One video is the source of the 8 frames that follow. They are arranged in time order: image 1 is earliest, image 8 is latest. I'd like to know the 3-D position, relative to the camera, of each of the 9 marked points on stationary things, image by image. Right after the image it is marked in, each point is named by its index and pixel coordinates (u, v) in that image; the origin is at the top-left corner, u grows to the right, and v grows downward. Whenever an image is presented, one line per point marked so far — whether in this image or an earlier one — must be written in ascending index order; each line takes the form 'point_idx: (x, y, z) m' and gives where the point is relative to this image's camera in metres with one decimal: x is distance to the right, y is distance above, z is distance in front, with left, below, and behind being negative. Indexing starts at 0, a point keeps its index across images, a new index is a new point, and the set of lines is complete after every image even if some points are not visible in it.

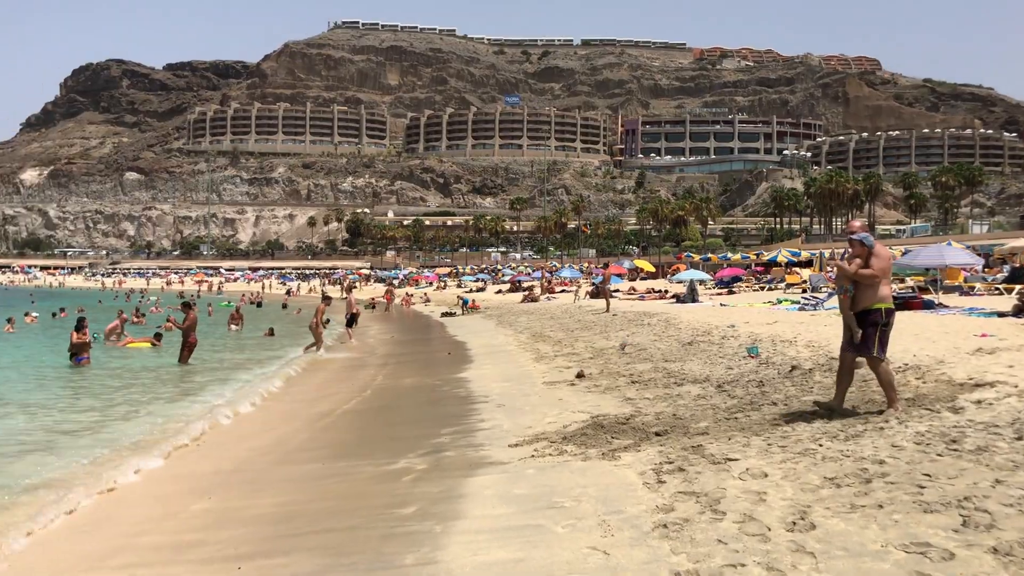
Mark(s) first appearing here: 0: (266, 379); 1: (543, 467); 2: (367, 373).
0: (-5.0, -1.9, +17.6) m
1: (+0.3, -1.5, +7.6) m
2: (-3.1, -1.8, +18.2) m
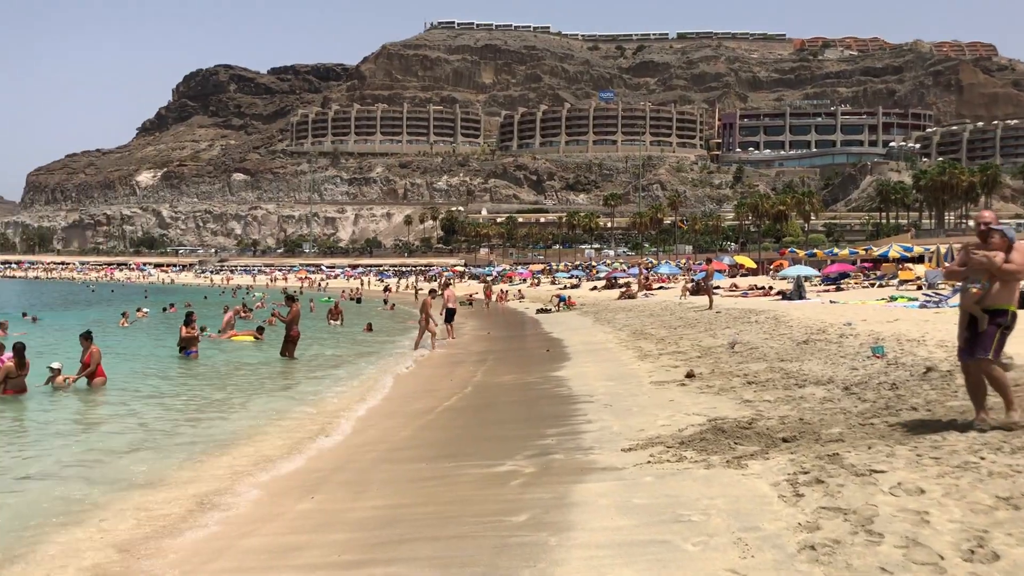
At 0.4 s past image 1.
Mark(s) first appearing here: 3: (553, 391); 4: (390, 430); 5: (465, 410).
0: (-2.9, -1.8, +17.5) m
1: (+1.2, -1.5, +7.0) m
2: (-1.0, -1.7, +18.0) m
3: (+0.7, -1.6, +13.6) m
4: (-1.5, -1.7, +10.6) m
5: (-0.6, -1.7, +12.0) m
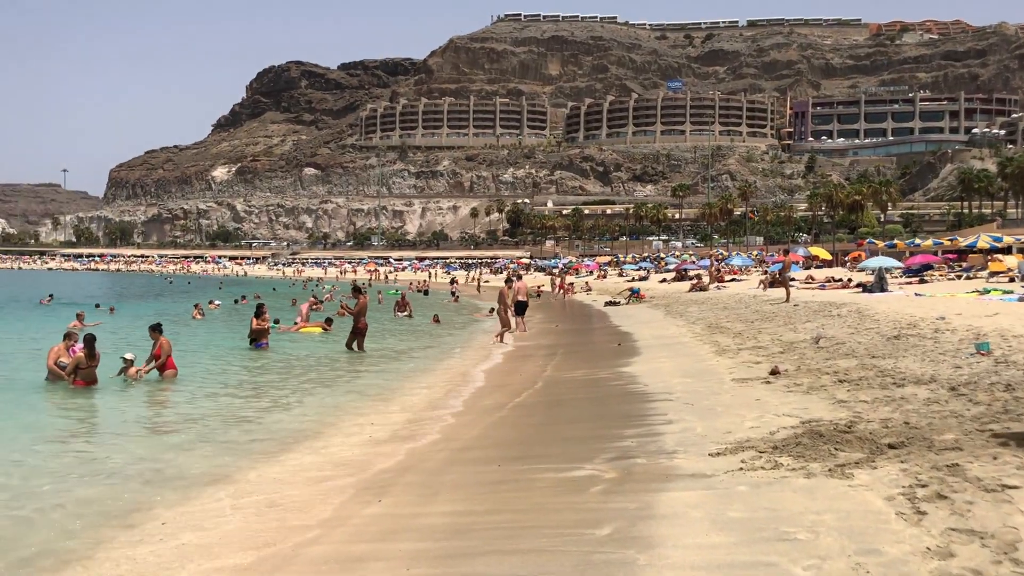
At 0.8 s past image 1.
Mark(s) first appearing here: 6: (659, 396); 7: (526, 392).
0: (-1.5, -1.6, +17.2) m
1: (+1.8, -1.4, +6.4) m
2: (+0.4, -1.6, +17.5) m
3: (+1.8, -1.5, +13.1) m
4: (-0.6, -1.6, +10.2) m
5: (+0.3, -1.6, +11.5) m
6: (+2.0, -1.5, +11.8) m
7: (+0.2, -1.6, +13.3) m
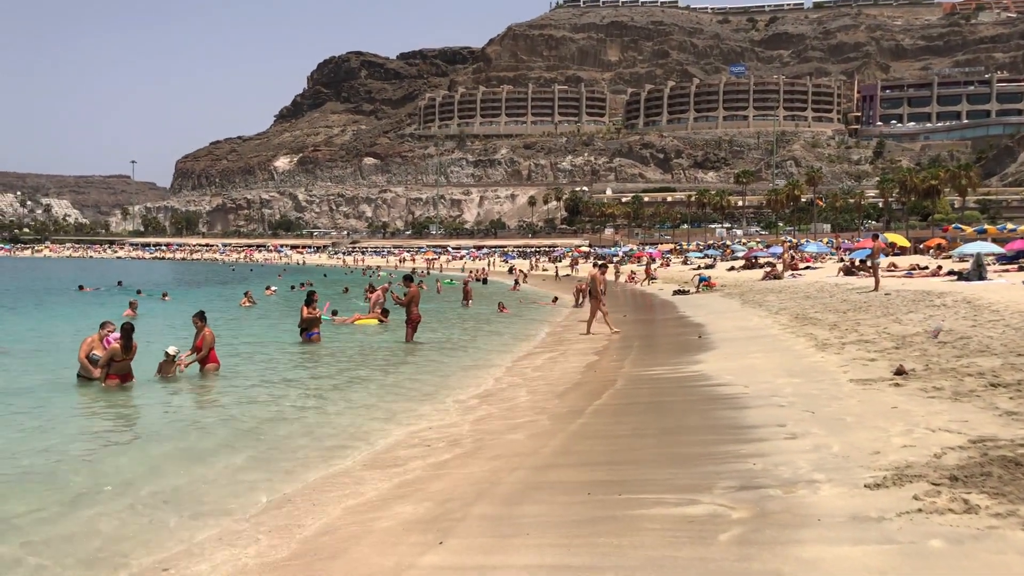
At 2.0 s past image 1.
0: (-0.3, -1.4, +15.6) m
1: (+2.4, -1.3, +4.6) m
2: (+1.7, -1.3, +15.8) m
3: (+2.8, -1.3, +11.3) m
4: (+0.2, -1.5, +8.6) m
5: (+1.2, -1.4, +9.9) m
6: (+2.9, -1.3, +10.0) m
7: (+1.2, -1.4, +11.6) m
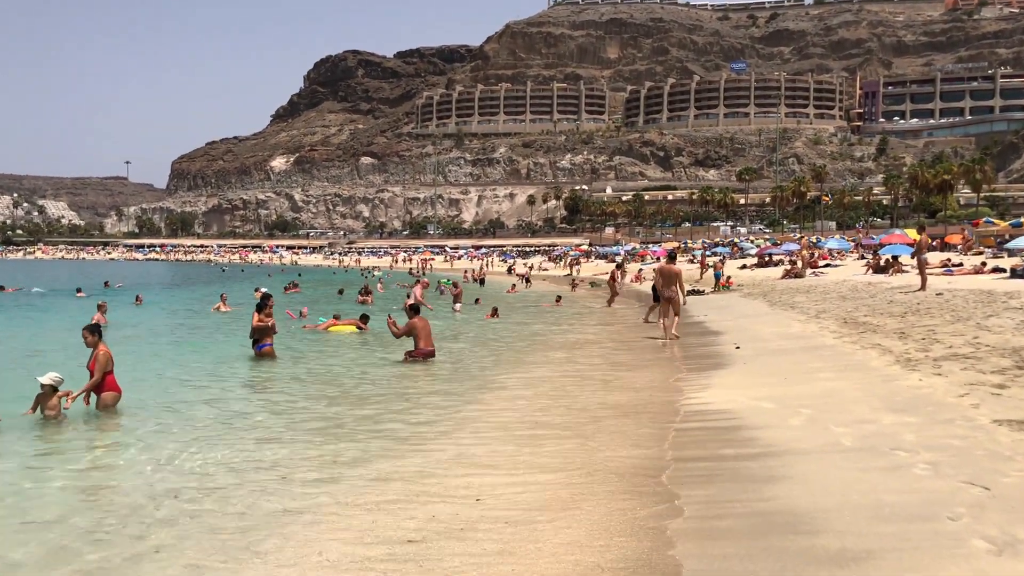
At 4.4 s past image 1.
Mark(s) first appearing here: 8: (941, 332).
0: (-0.3, -1.4, +12.3) m
1: (+2.3, -1.3, +1.3) m
2: (+1.7, -1.3, +12.5) m
3: (+2.8, -1.3, +8.0) m
4: (+0.2, -1.5, +5.3) m
5: (+1.2, -1.4, +6.6) m
6: (+2.9, -1.3, +6.7) m
7: (+1.2, -1.4, +8.3) m
8: (+7.2, -0.7, +14.7) m
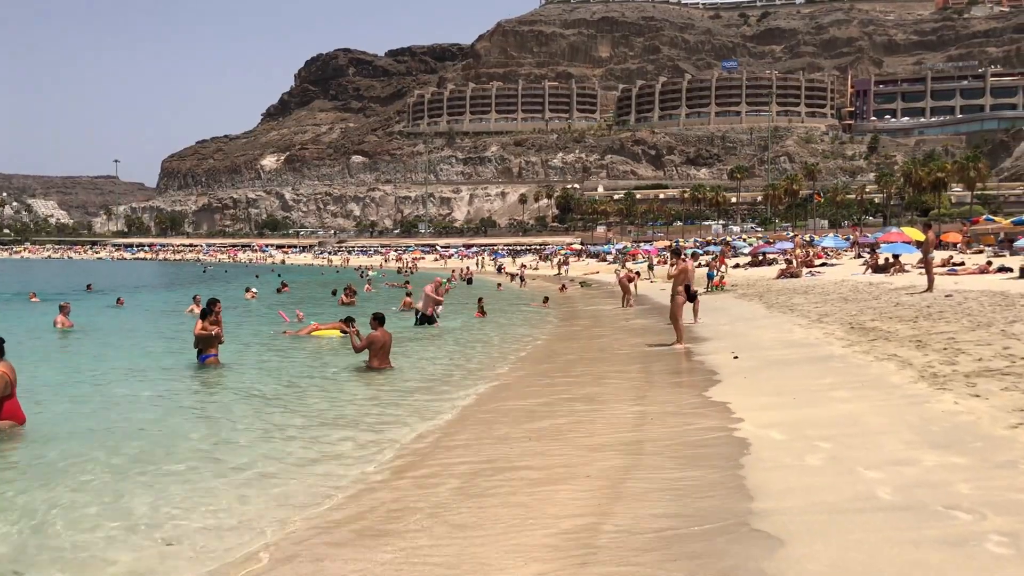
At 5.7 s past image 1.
0: (-0.7, -1.5, +10.8) m
1: (+2.0, -1.4, -0.2) m
2: (+1.3, -1.4, +10.9) m
3: (+2.4, -1.4, +6.4) m
4: (-0.2, -1.6, +3.7) m
5: (+0.8, -1.5, +5.0) m
6: (+2.5, -1.4, +5.2) m
7: (+0.8, -1.5, +6.8) m
8: (+6.7, -0.8, +13.1) m
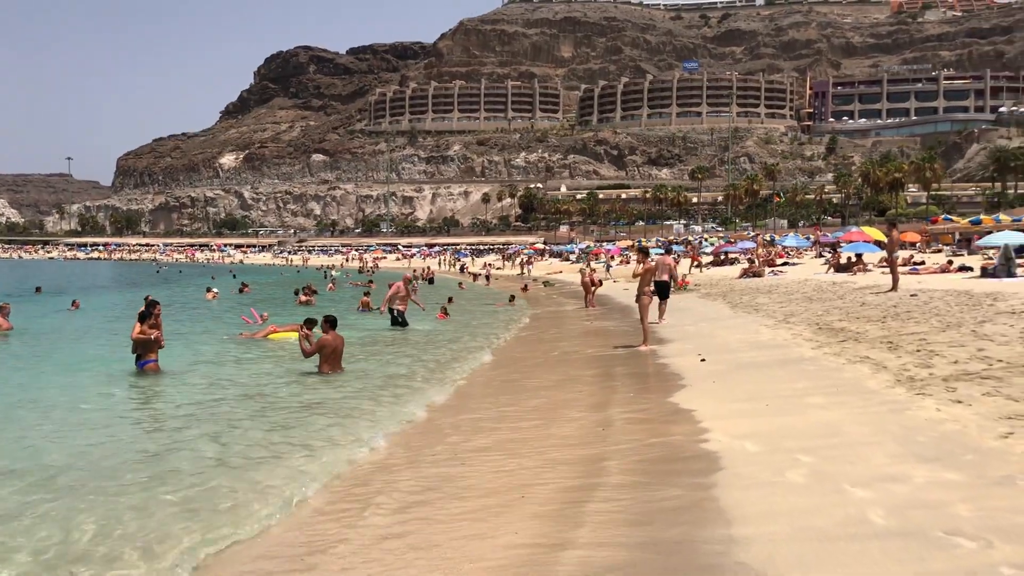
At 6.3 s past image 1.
0: (-1.2, -1.5, +10.1) m
1: (+2.0, -1.4, -0.8) m
2: (+0.8, -1.4, +10.4) m
3: (+2.1, -1.4, +5.9) m
4: (-0.3, -1.6, +3.1) m
5: (+0.6, -1.5, +4.4) m
6: (+2.3, -1.4, +4.7) m
7: (+0.5, -1.5, +6.2) m
8: (+6.2, -0.8, +12.8) m
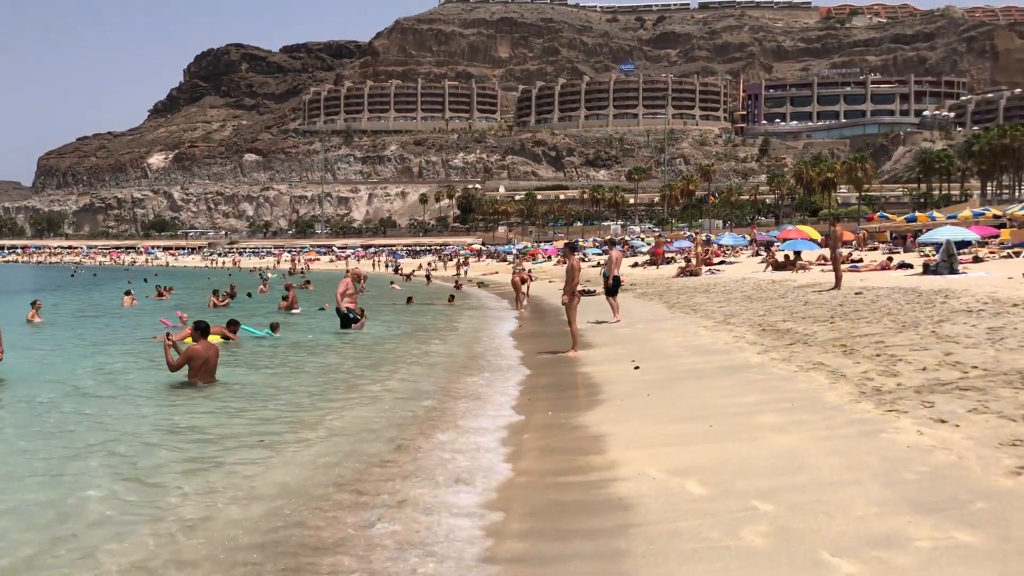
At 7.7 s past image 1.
0: (-2.2, -1.5, +8.2) m
1: (+1.7, -1.4, -2.4) m
2: (-0.3, -1.4, +8.6) m
3: (+1.4, -1.3, +4.3) m
4: (-0.9, -1.6, +1.3) m
5: (0.0, -1.5, +2.6) m
6: (+1.6, -1.3, +3.0) m
7: (-0.2, -1.5, +4.4) m
8: (+4.9, -0.7, +11.4) m
